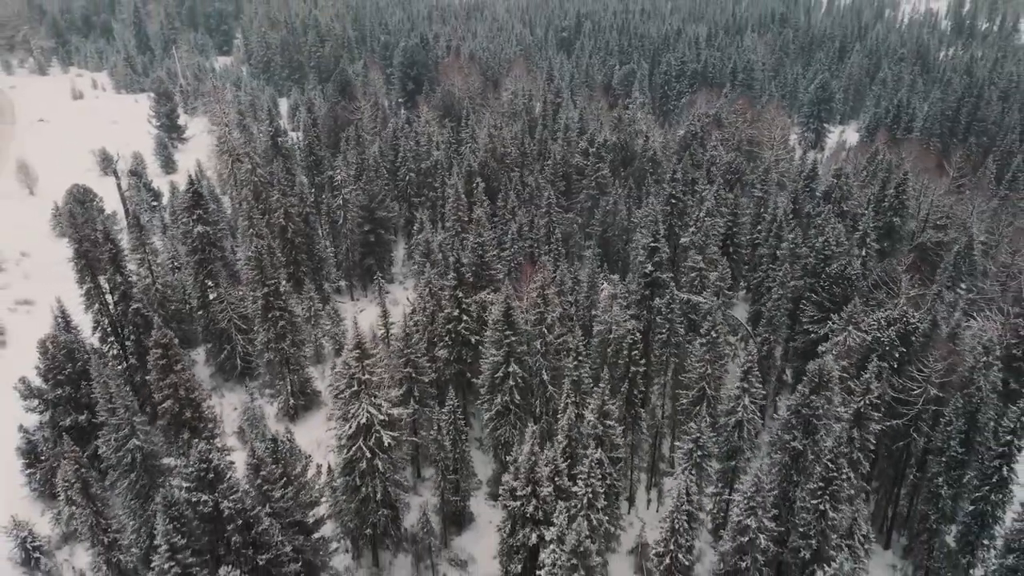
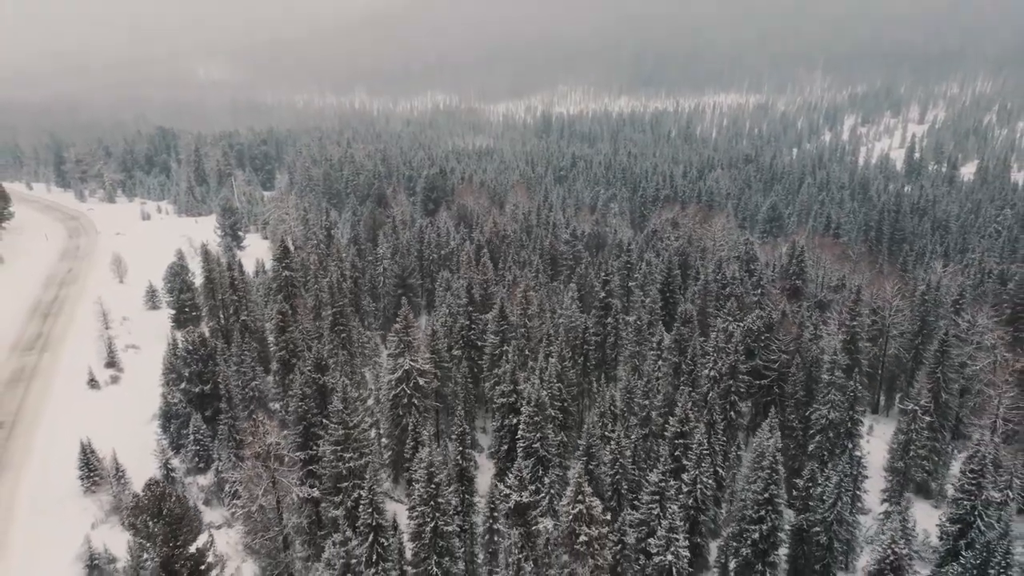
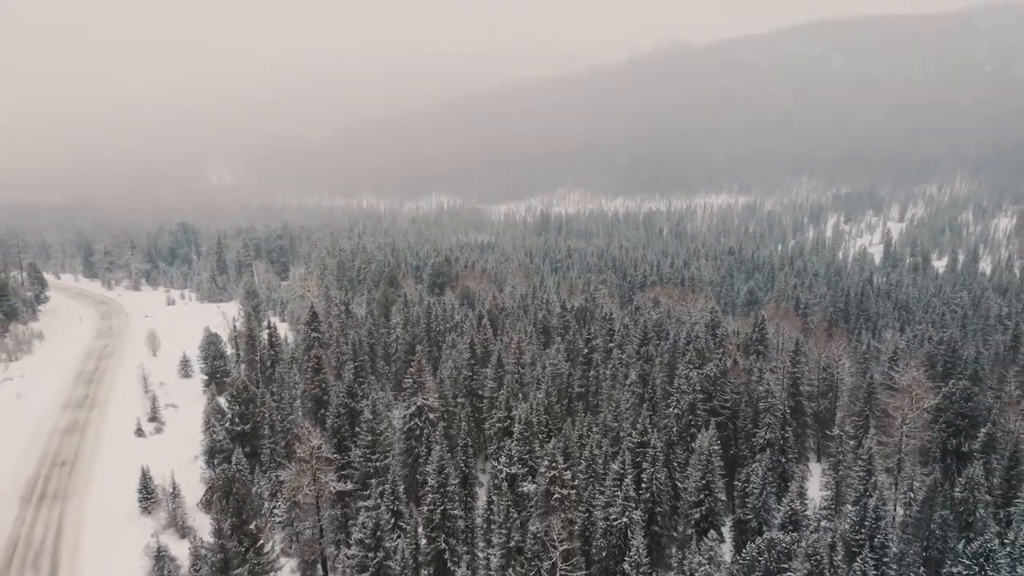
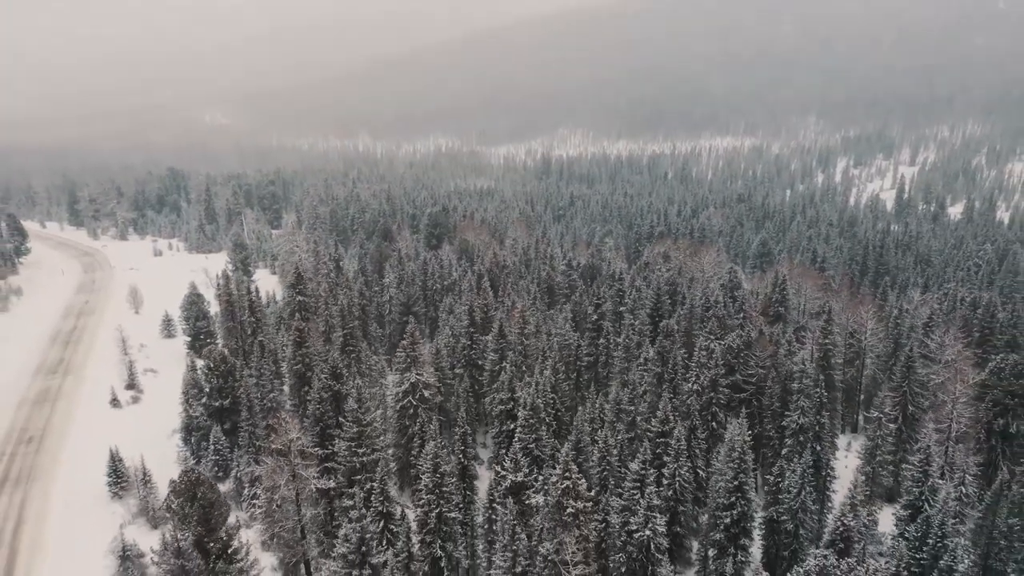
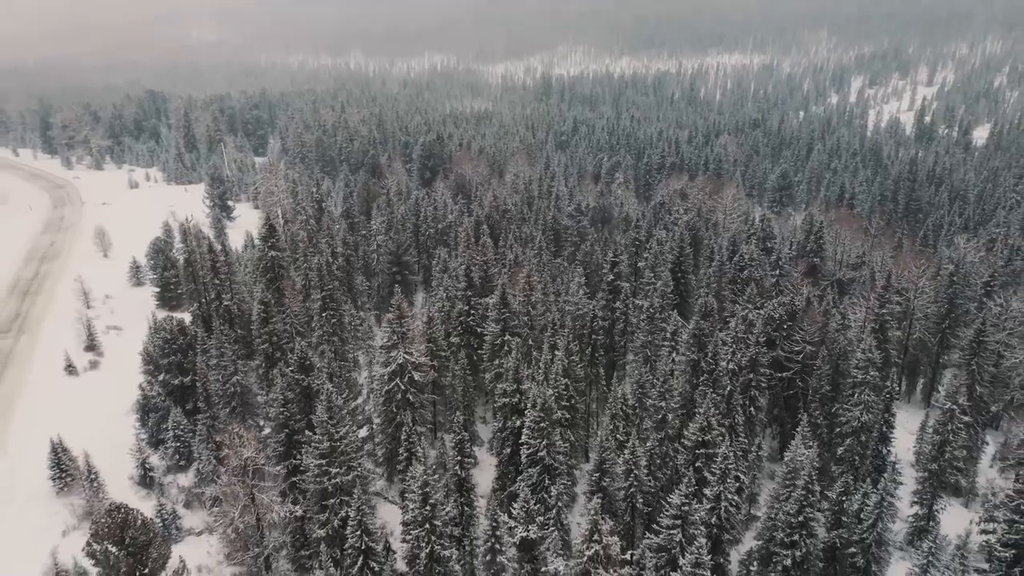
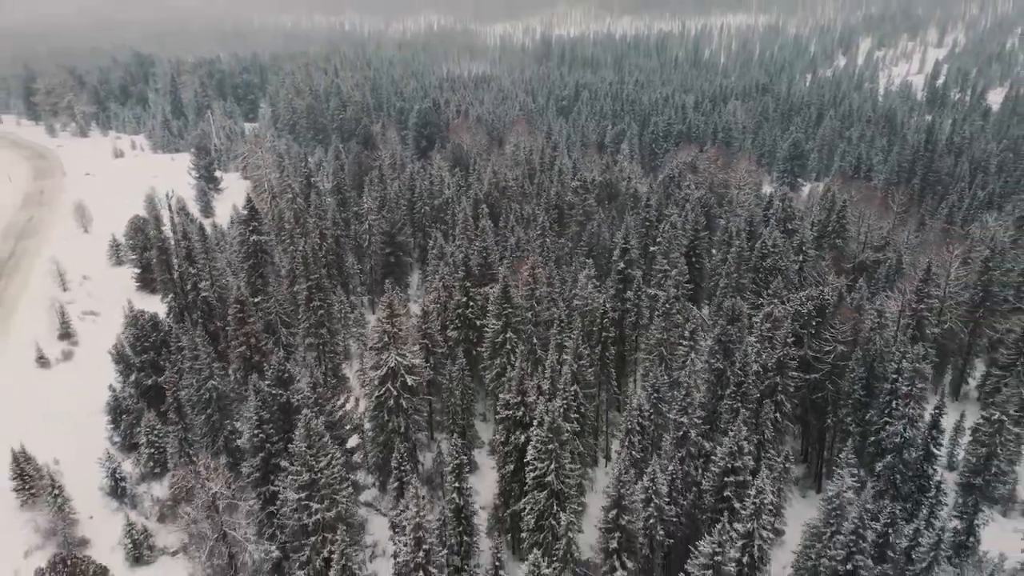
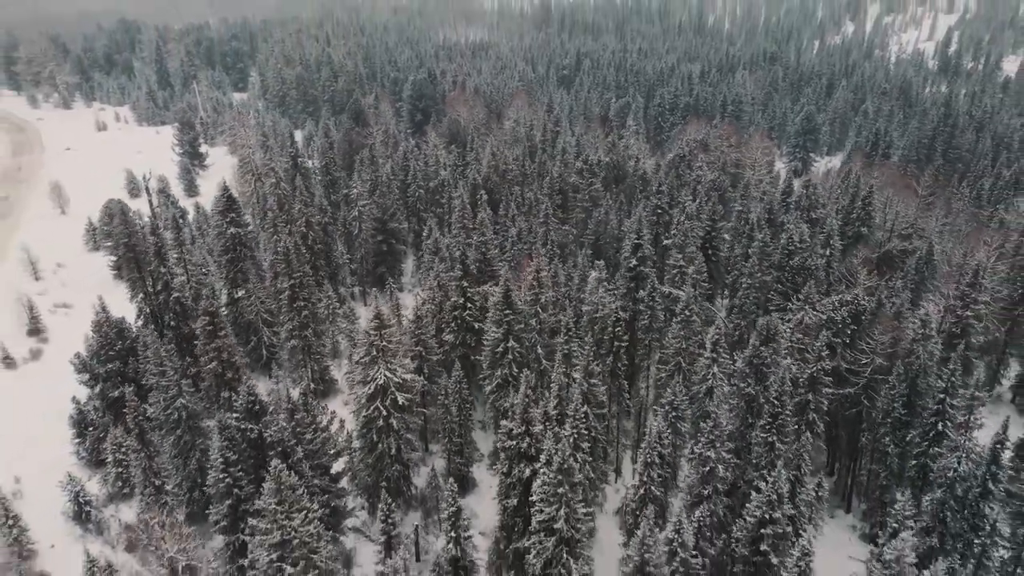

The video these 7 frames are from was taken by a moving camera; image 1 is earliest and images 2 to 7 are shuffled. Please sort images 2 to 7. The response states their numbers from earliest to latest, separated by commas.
7, 6, 5, 2, 4, 3
